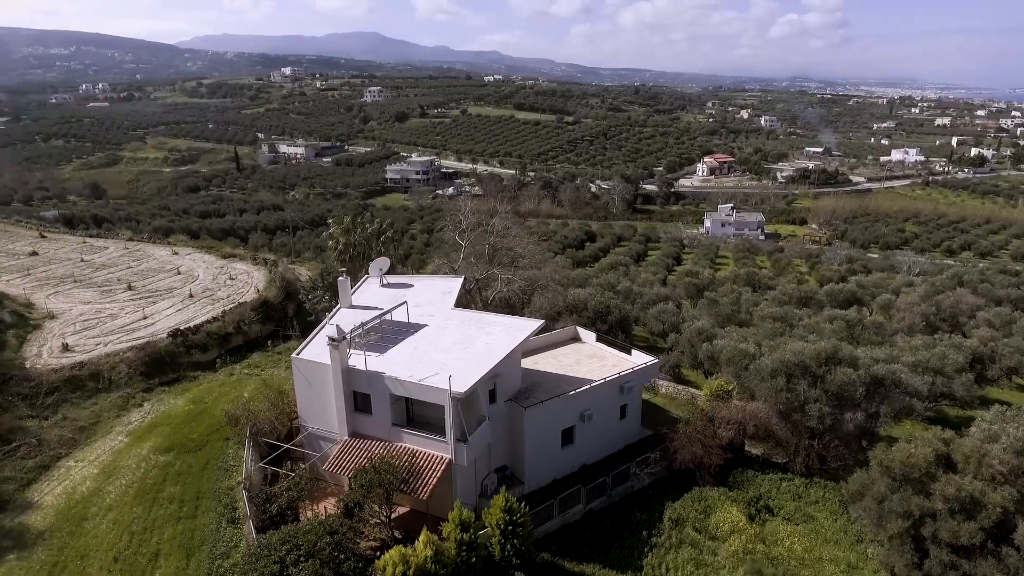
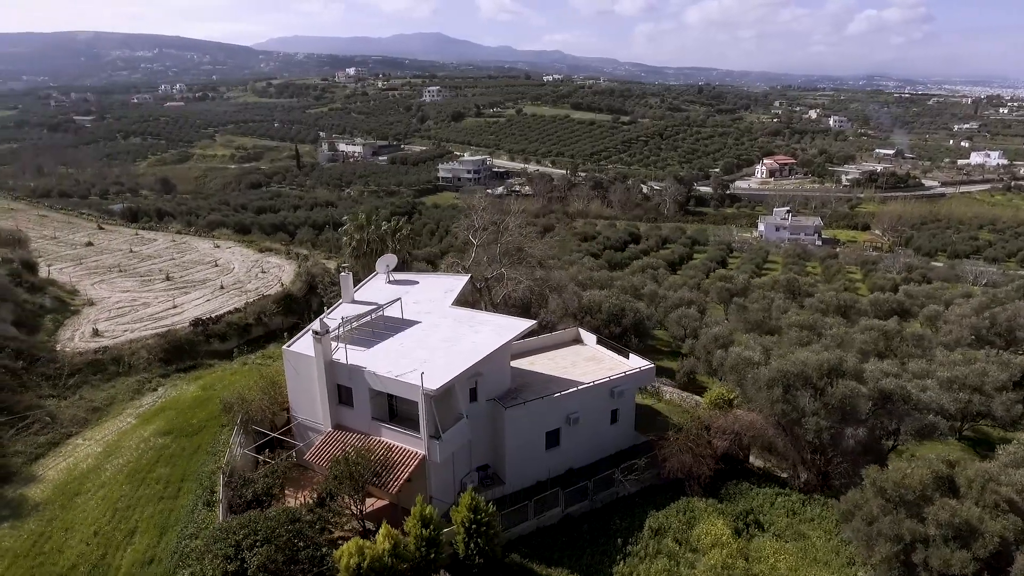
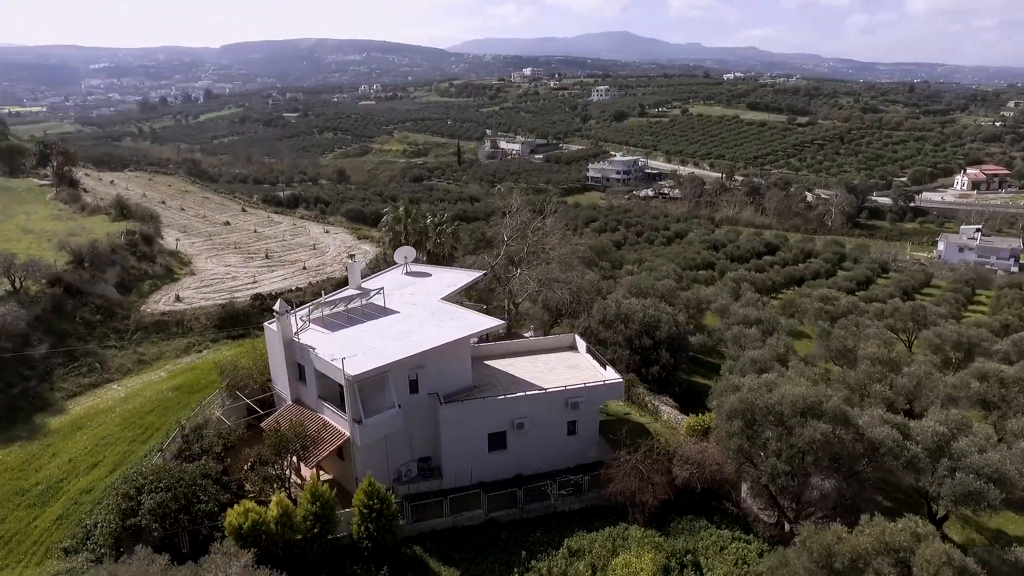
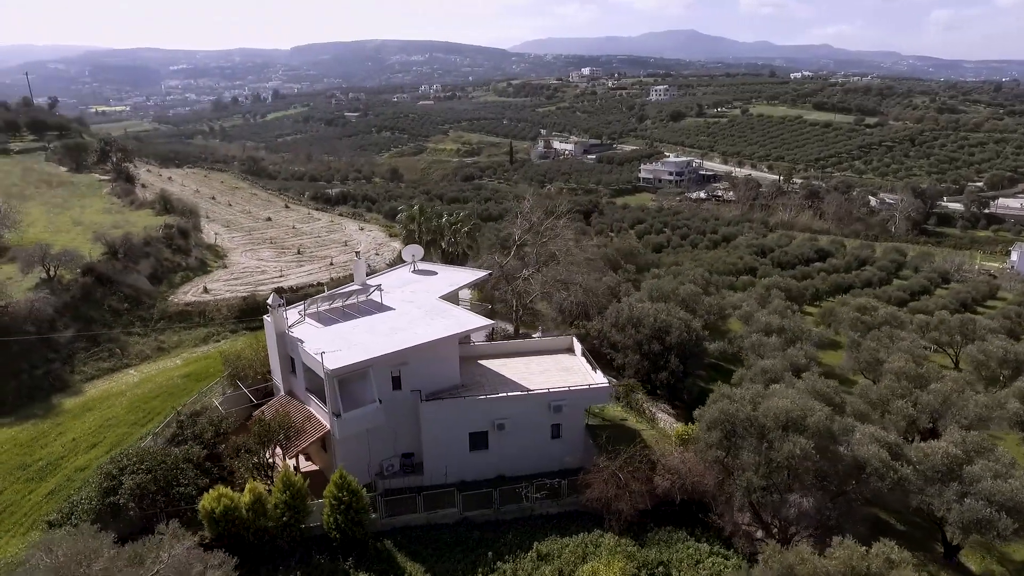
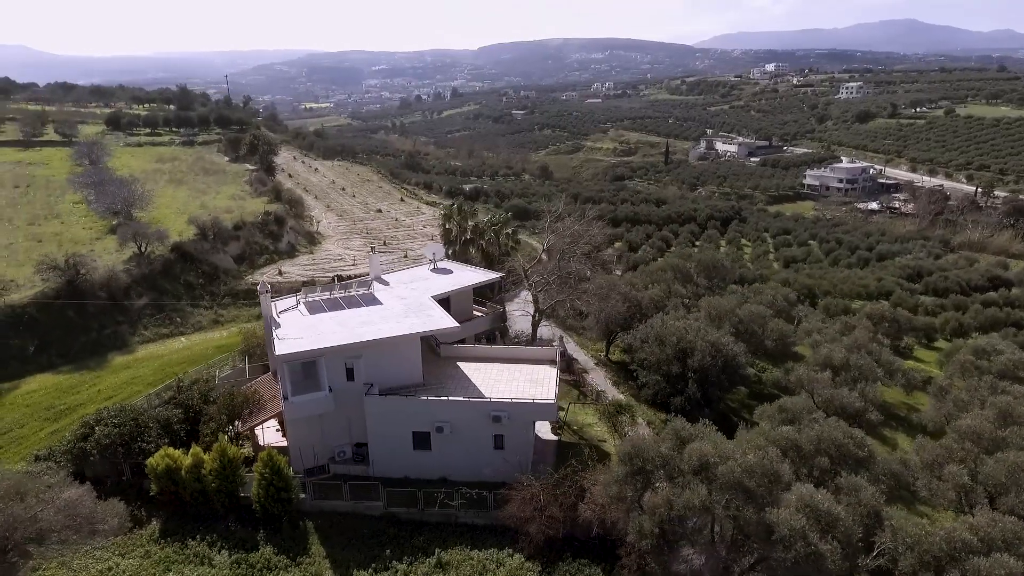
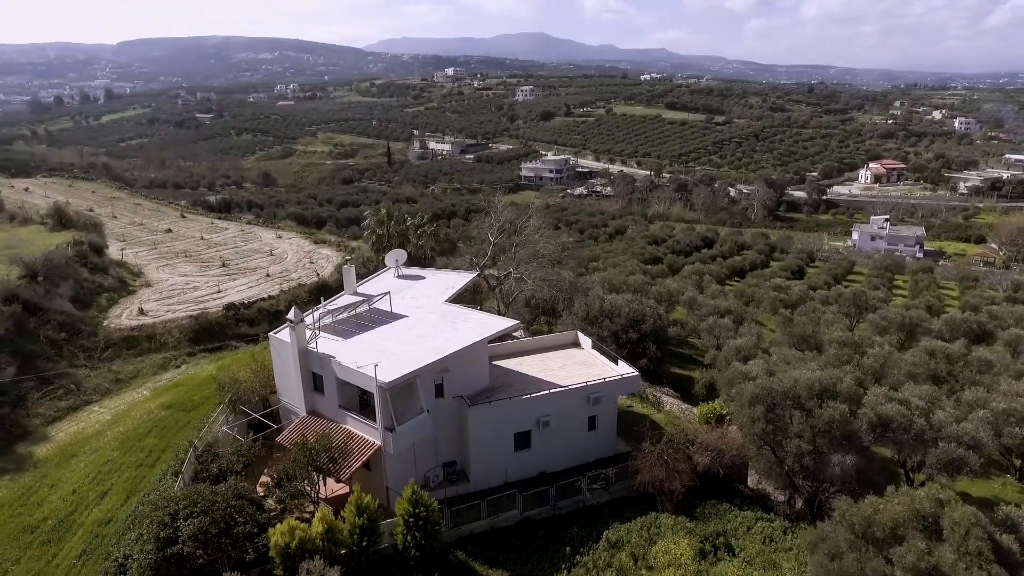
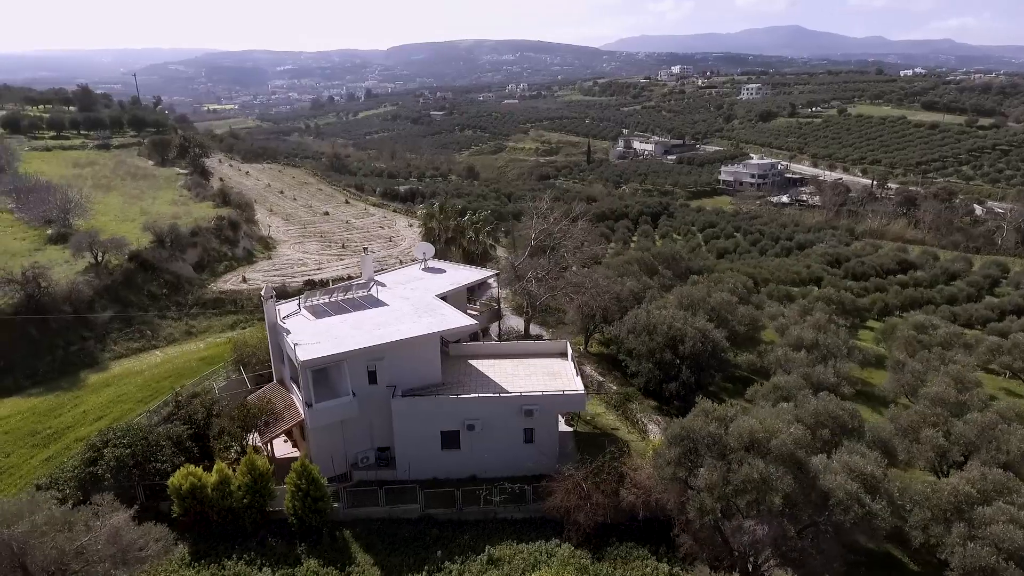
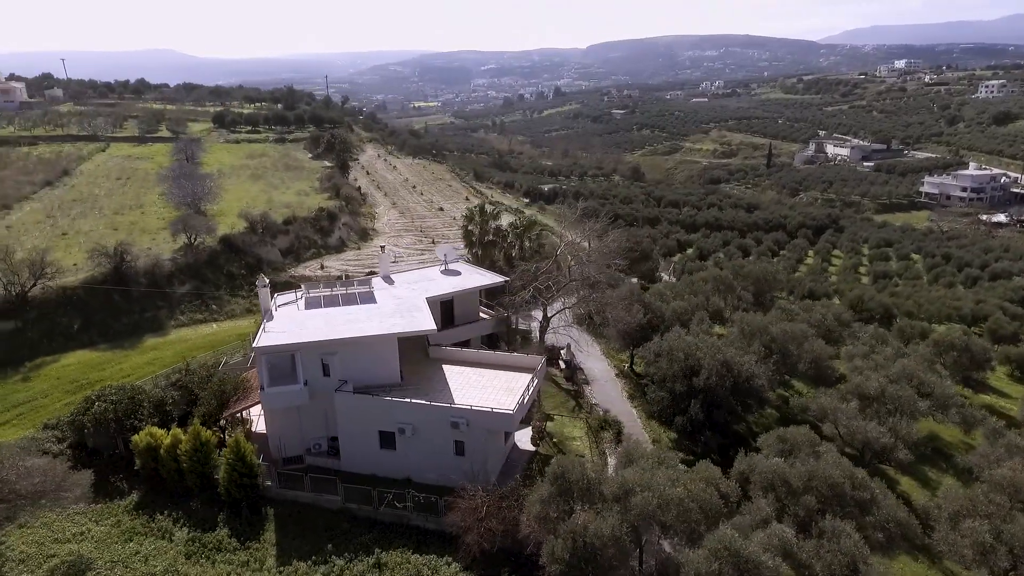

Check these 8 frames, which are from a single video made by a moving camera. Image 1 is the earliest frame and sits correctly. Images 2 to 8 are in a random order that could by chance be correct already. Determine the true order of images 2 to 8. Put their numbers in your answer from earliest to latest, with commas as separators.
2, 6, 3, 4, 7, 5, 8
